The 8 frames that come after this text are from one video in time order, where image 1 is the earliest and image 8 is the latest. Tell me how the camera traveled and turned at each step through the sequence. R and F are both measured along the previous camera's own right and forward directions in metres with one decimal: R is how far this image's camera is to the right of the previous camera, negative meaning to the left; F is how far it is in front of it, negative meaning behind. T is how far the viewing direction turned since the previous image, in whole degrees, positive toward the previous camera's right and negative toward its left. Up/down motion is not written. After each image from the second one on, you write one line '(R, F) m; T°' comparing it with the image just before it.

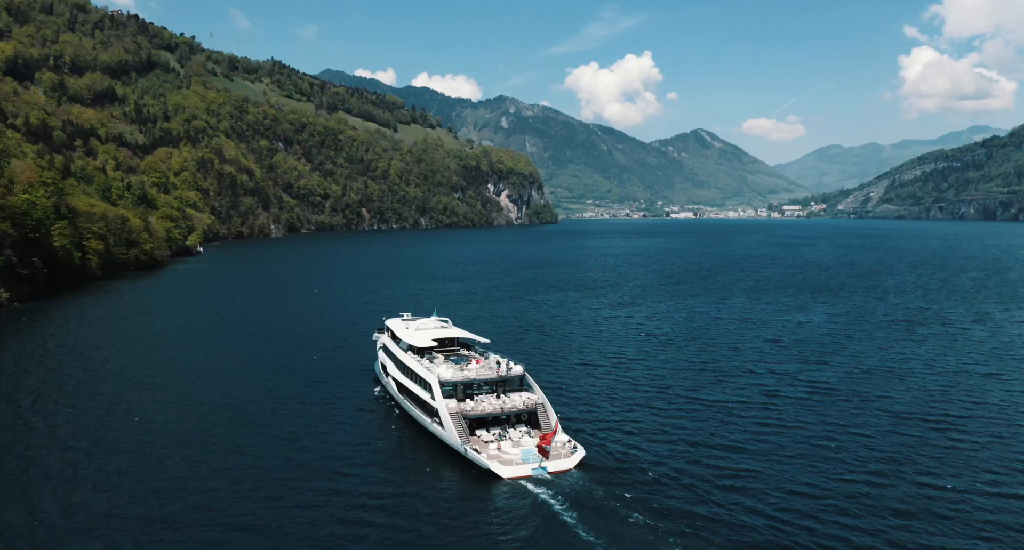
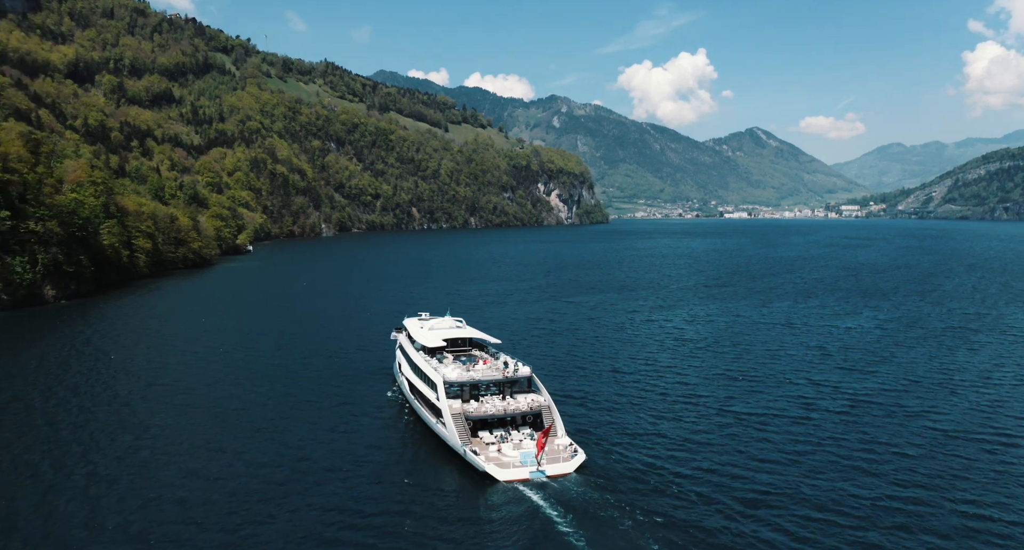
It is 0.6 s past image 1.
(+1.8, +2.3) m; -3°
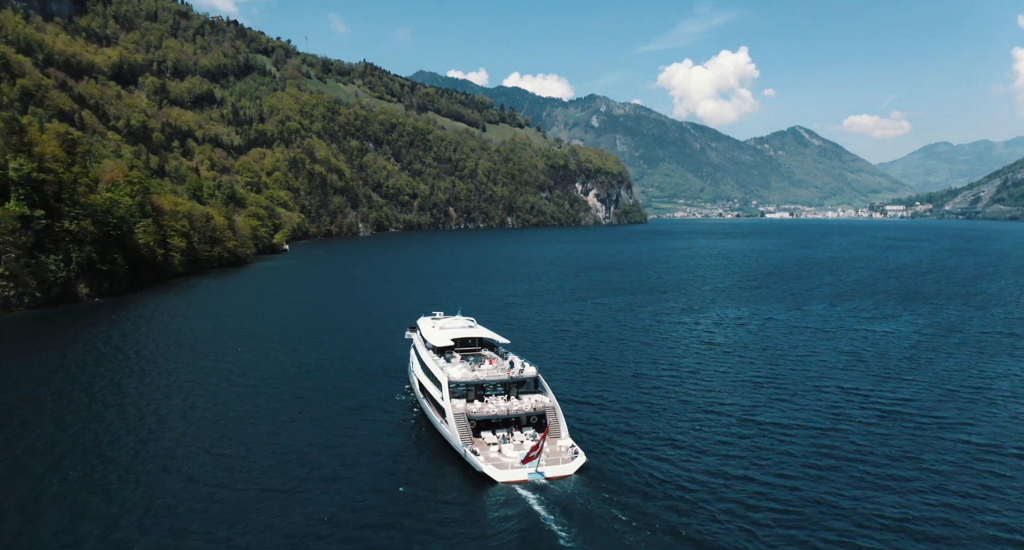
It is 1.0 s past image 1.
(+1.5, +1.4) m; -3°
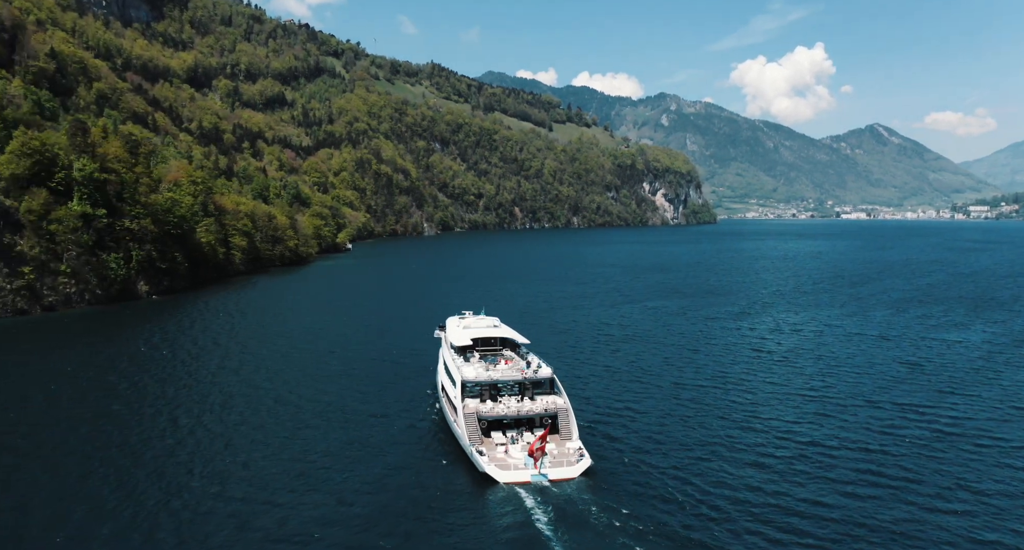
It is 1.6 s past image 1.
(+2.4, +1.8) m; -4°
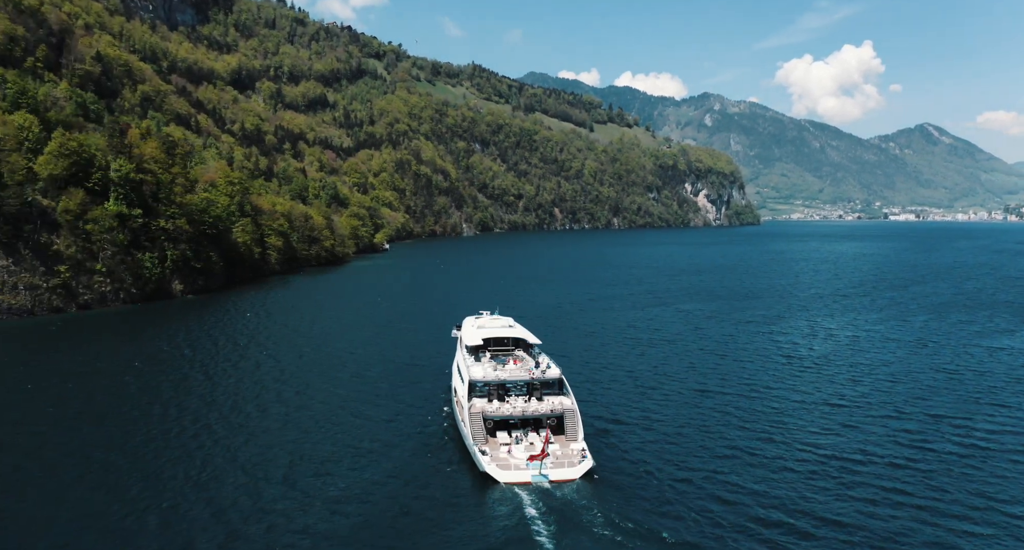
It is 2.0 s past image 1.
(+1.5, +1.4) m; -3°
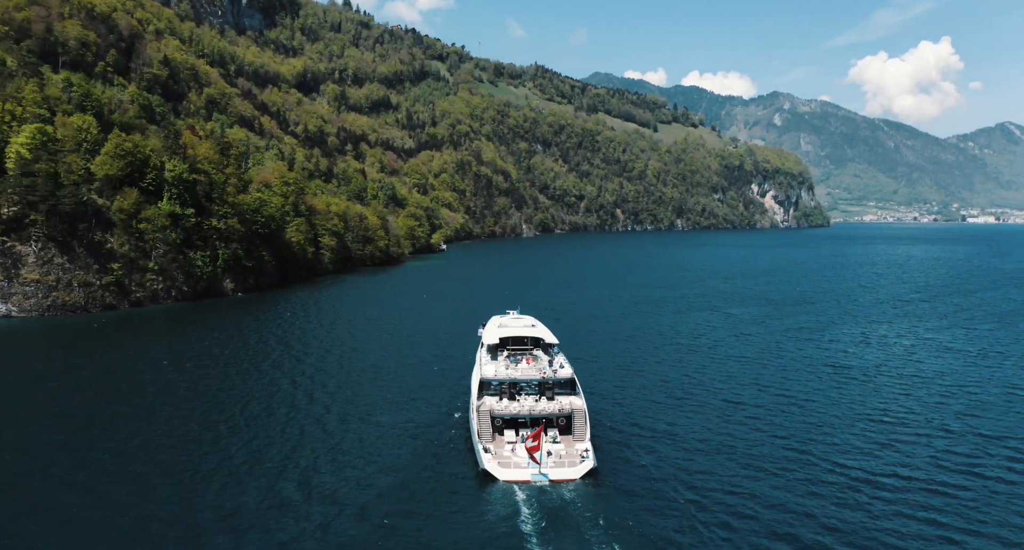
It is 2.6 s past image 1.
(+2.4, +1.8) m; -4°
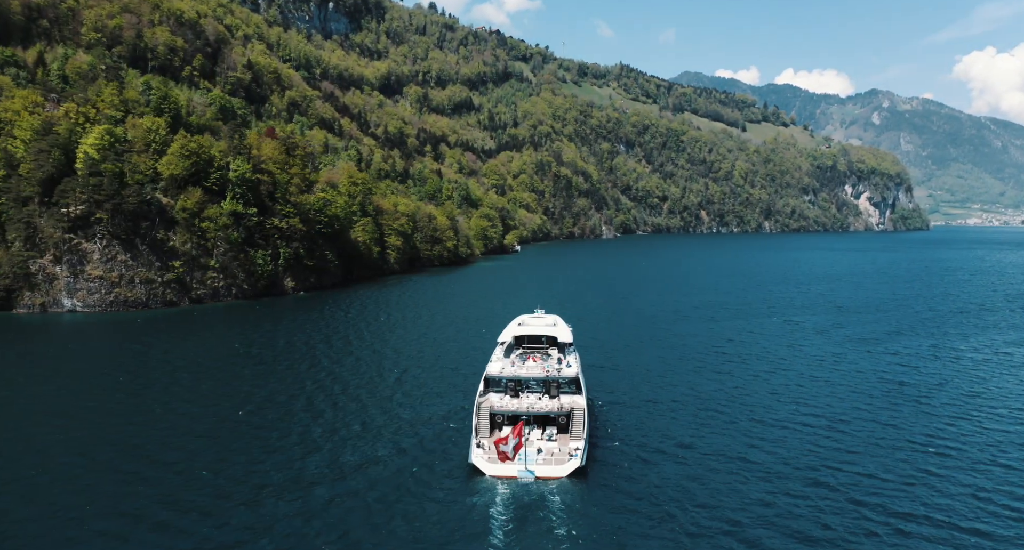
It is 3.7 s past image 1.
(+3.5, +2.1) m; -5°
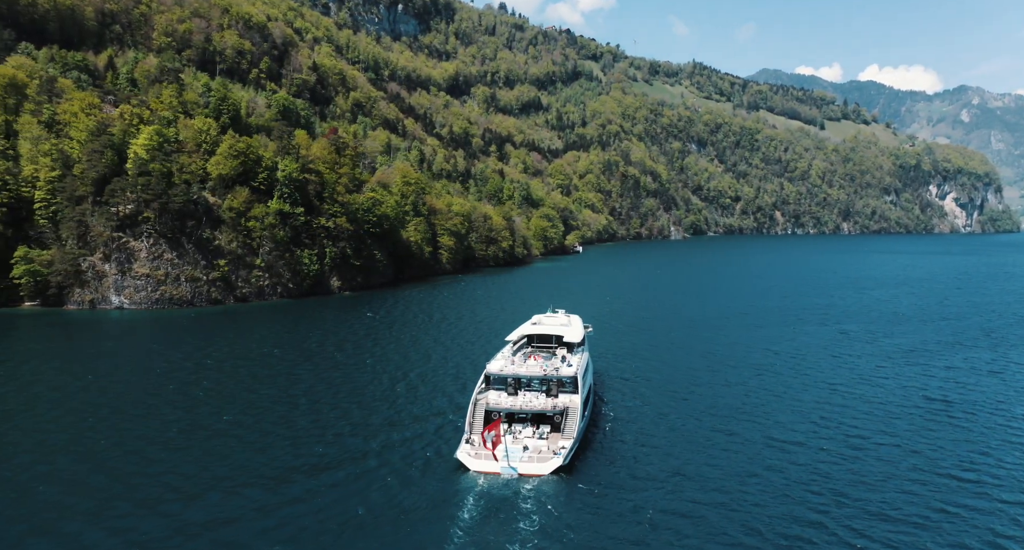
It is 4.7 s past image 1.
(+3.2, +1.7) m; -4°
